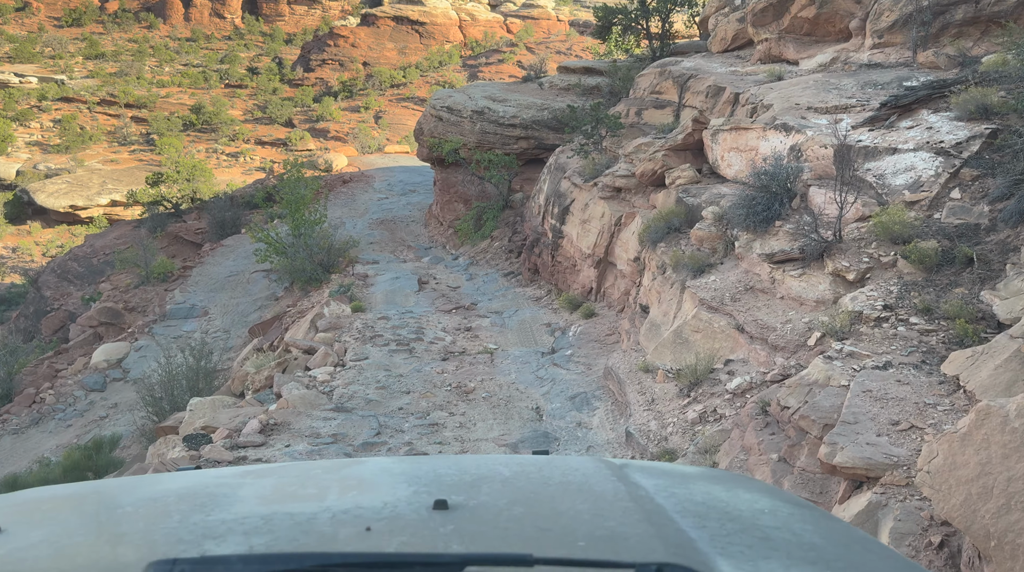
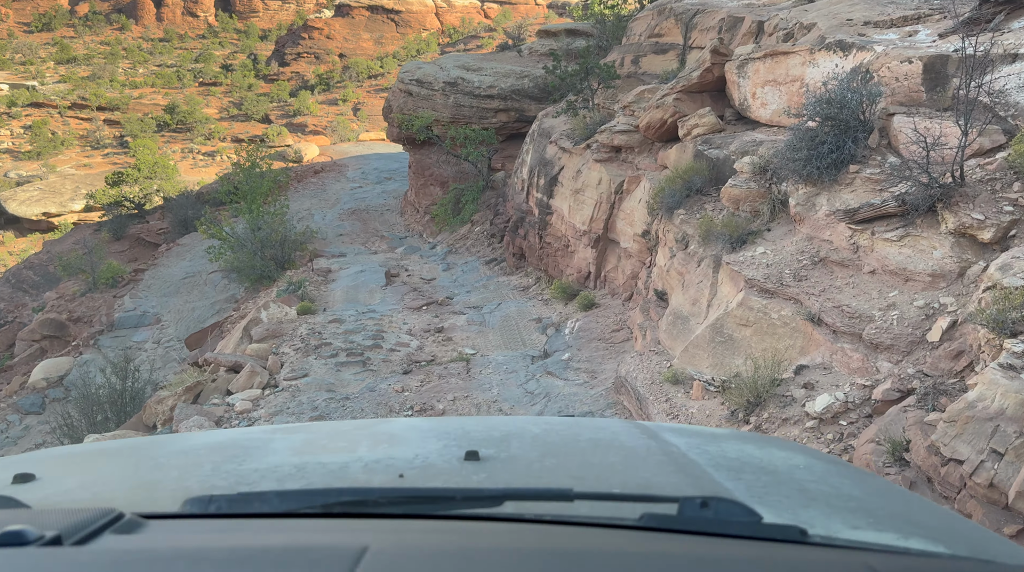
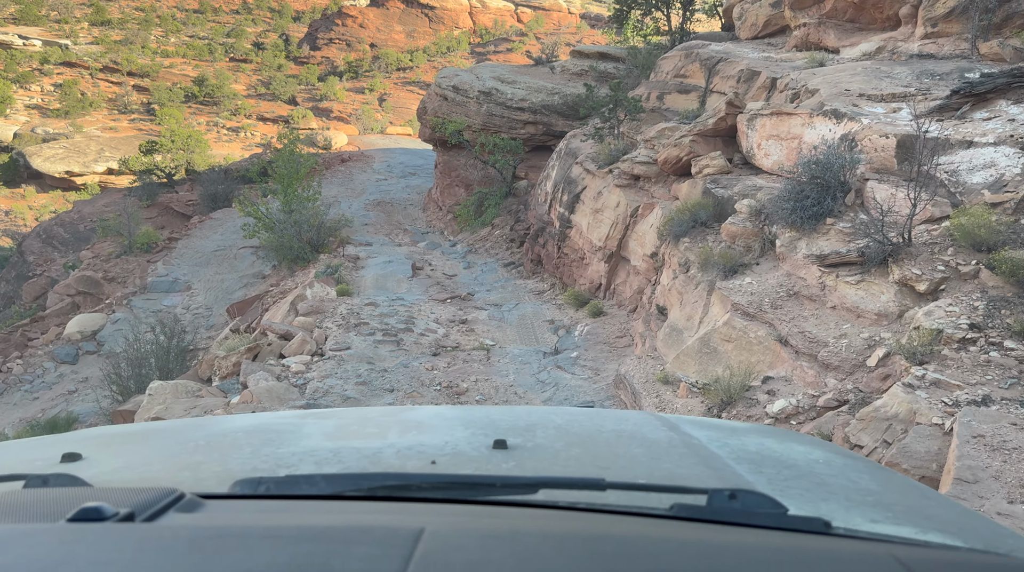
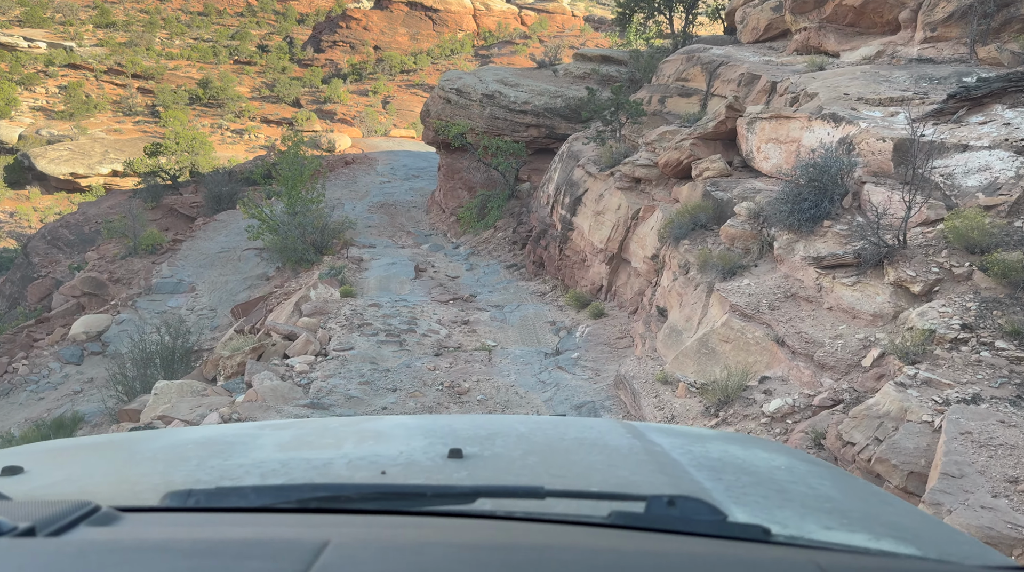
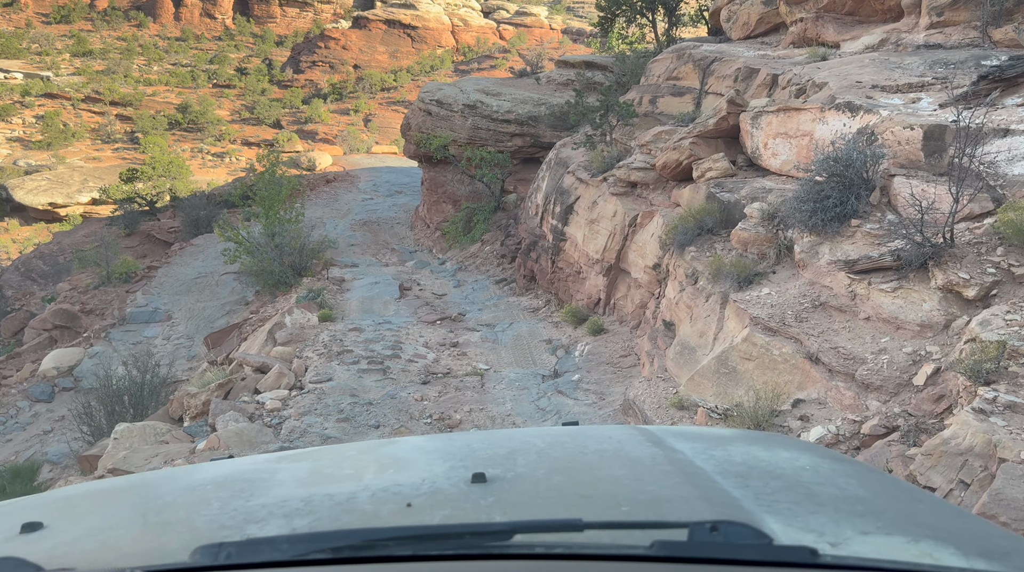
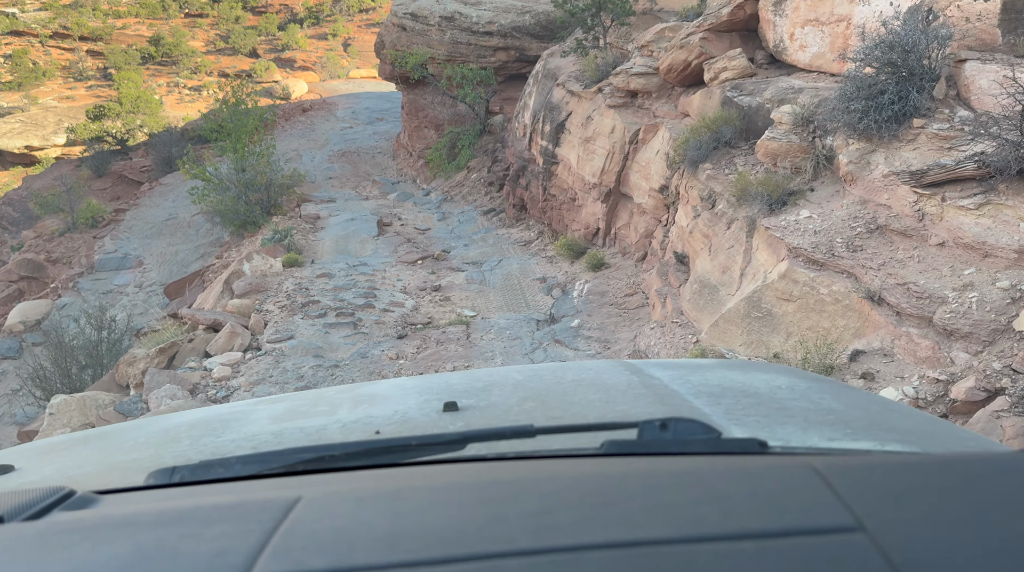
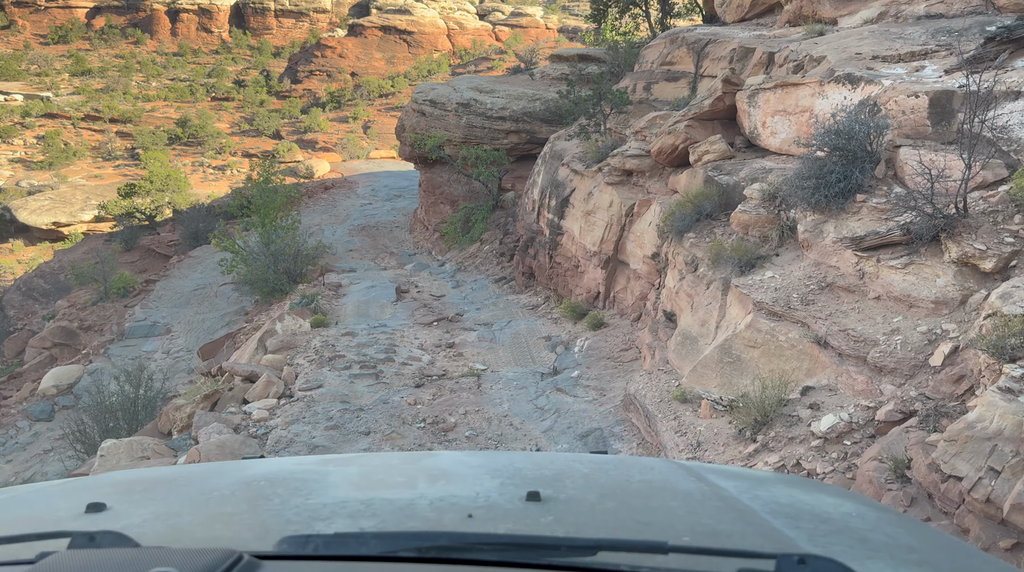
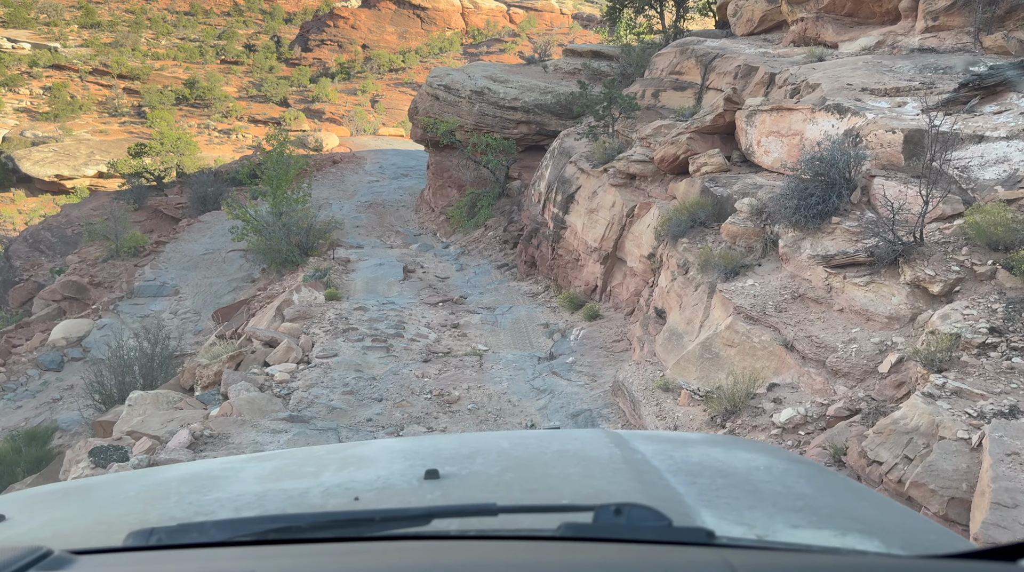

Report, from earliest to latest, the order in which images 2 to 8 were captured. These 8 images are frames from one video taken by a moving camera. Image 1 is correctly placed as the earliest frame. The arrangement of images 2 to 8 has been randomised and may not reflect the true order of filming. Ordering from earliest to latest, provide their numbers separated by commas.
4, 3, 8, 5, 7, 2, 6
